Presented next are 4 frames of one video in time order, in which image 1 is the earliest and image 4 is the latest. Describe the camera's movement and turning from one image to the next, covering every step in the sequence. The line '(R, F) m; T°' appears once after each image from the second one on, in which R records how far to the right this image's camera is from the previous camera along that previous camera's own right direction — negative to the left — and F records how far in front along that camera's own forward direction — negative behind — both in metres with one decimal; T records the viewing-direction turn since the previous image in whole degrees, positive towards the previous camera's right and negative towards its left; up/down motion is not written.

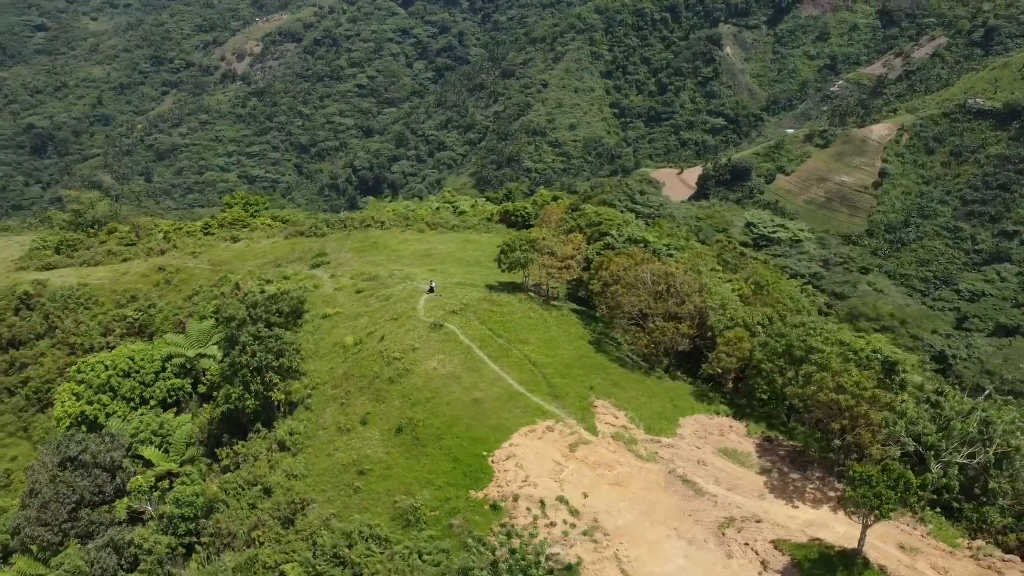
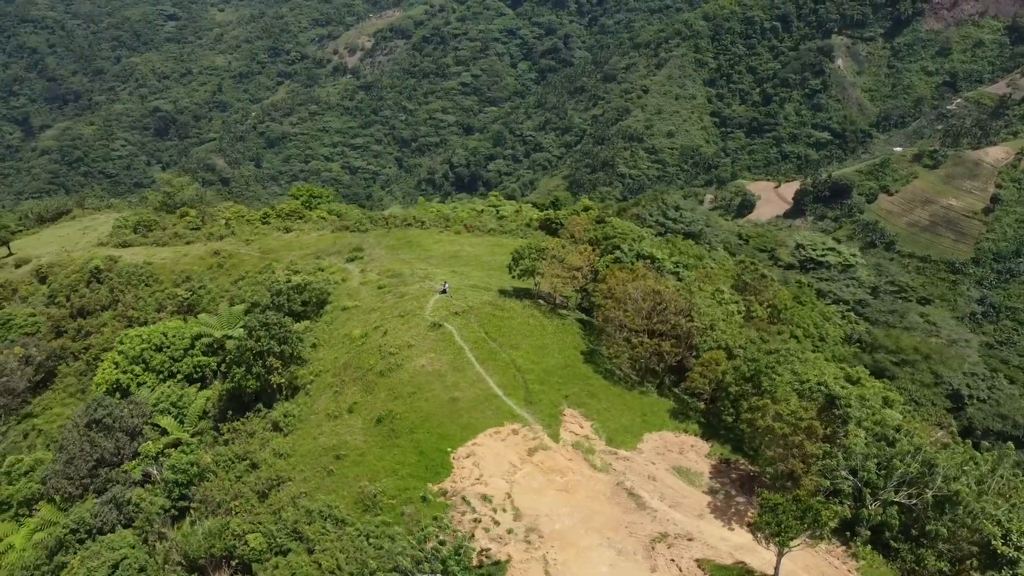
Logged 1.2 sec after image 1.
(+3.0, -0.8) m; -7°
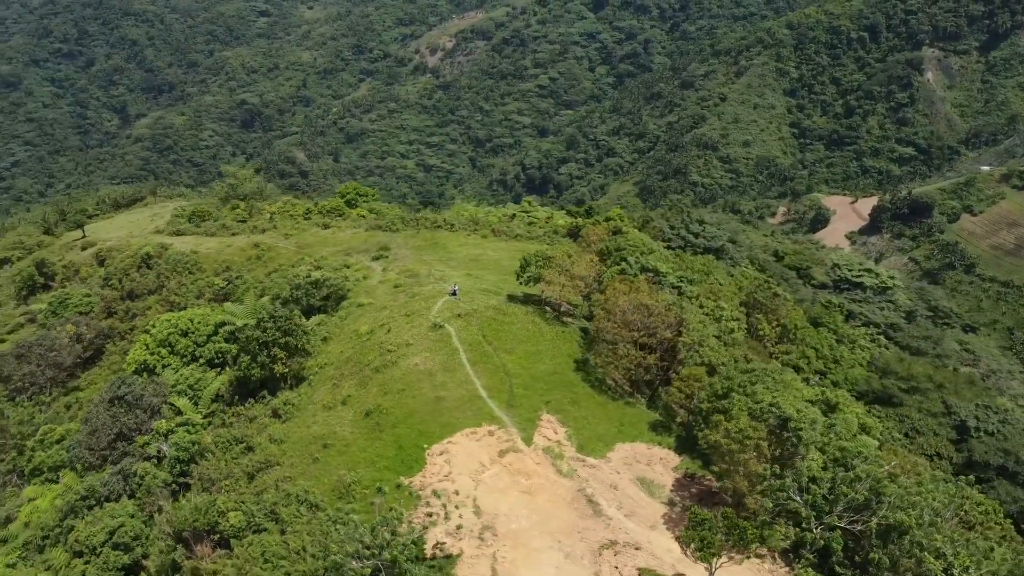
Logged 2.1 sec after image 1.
(+2.4, -0.7) m; -5°
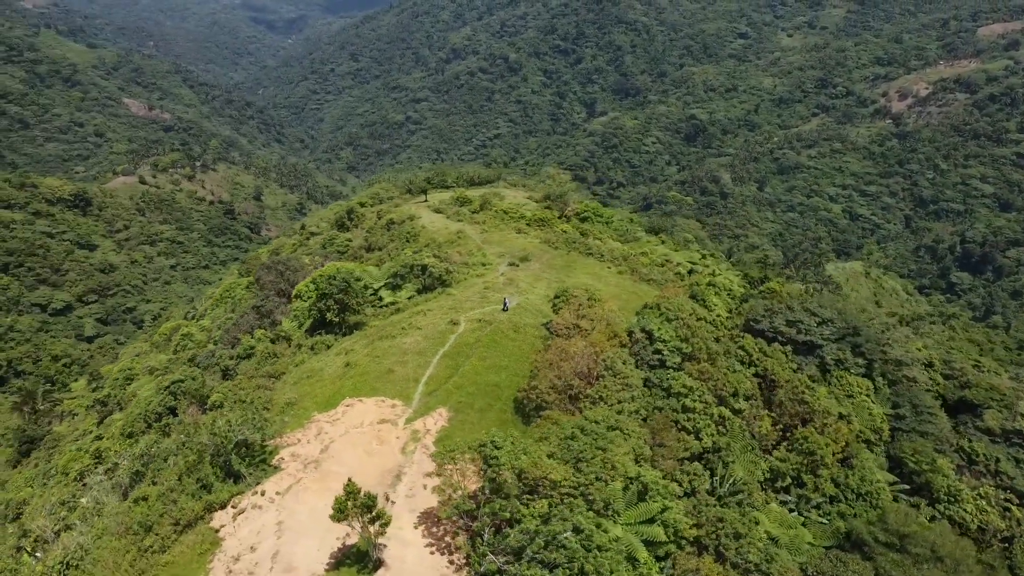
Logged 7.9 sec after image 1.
(+14.6, -0.2) m; -29°
